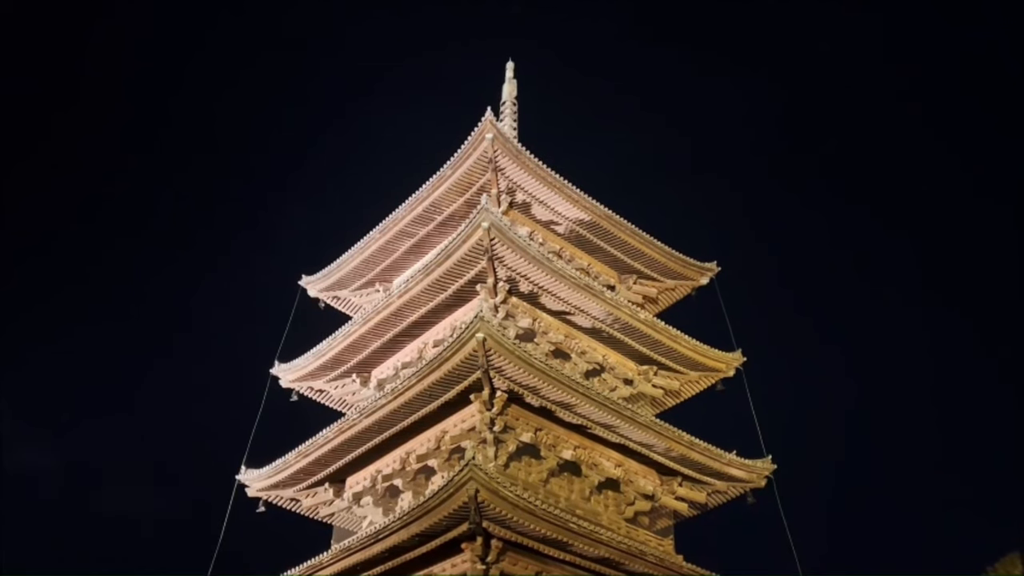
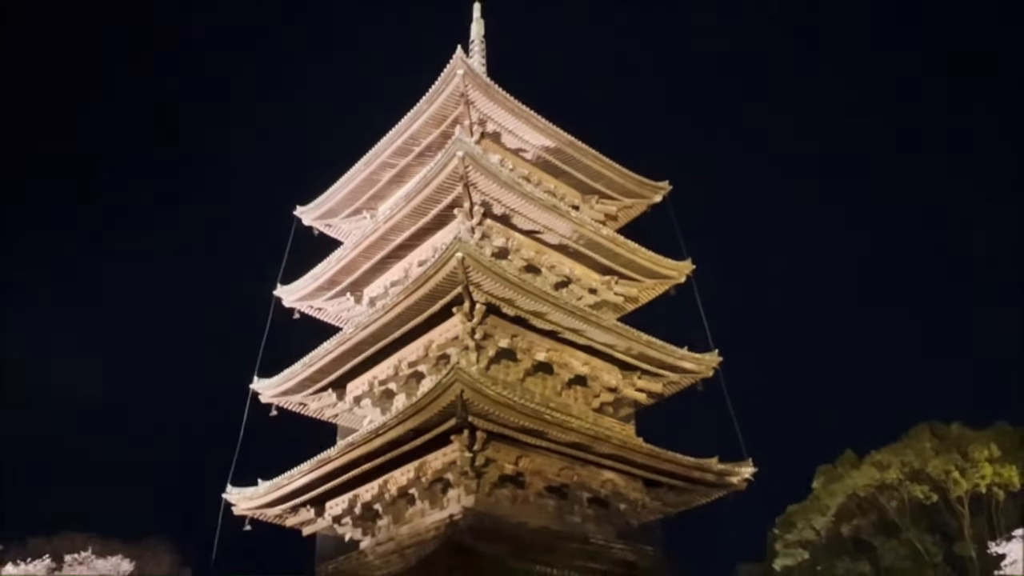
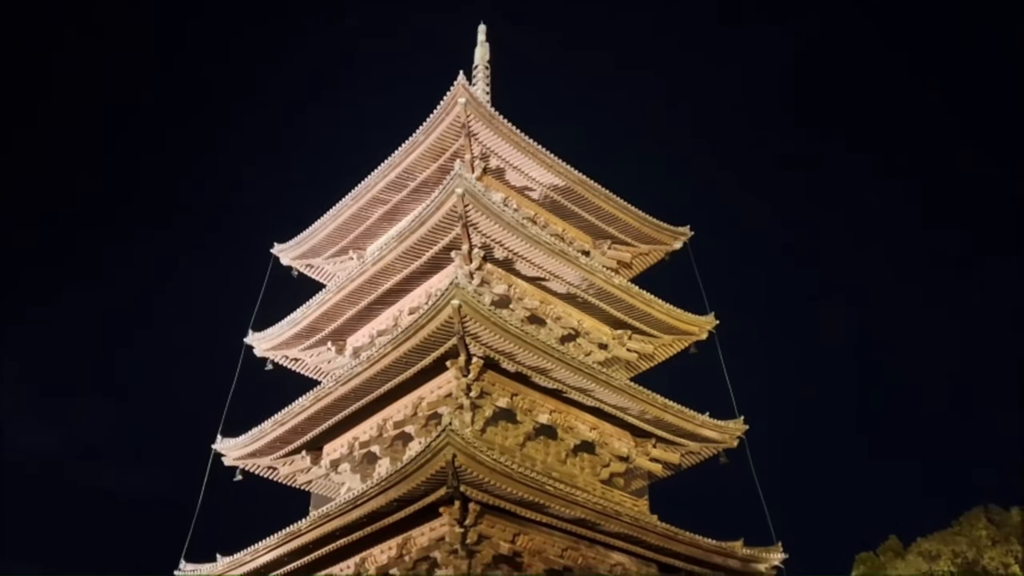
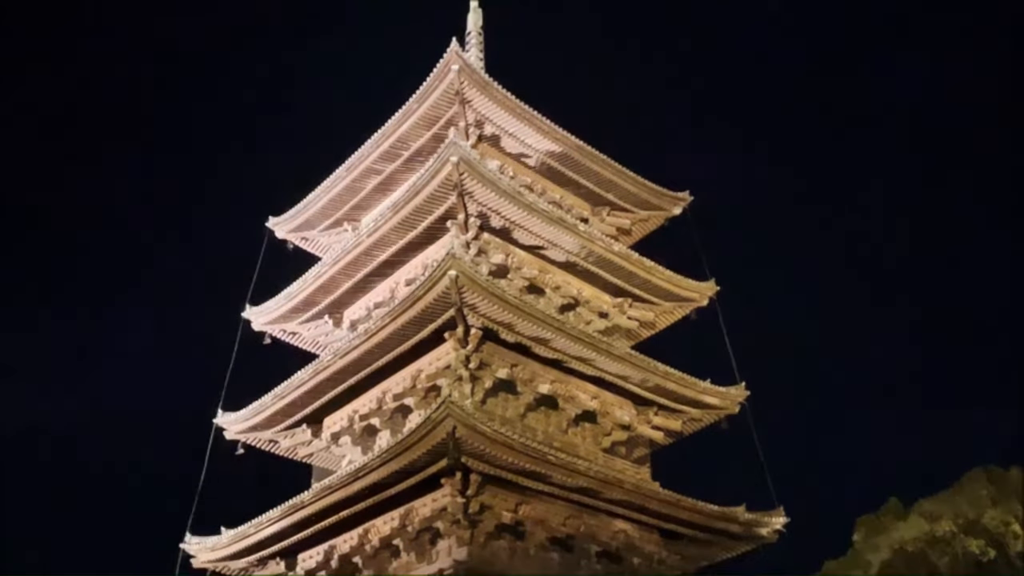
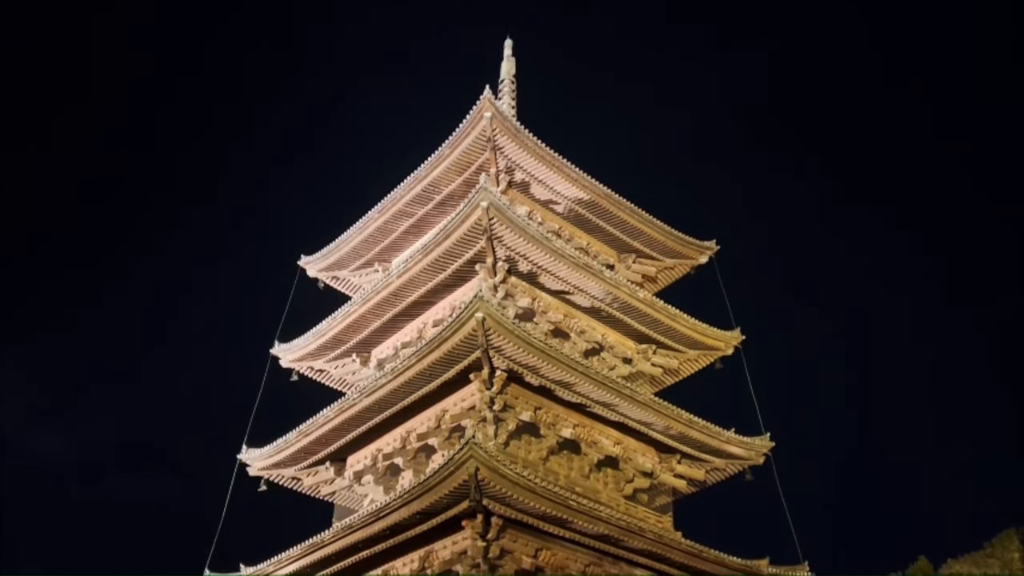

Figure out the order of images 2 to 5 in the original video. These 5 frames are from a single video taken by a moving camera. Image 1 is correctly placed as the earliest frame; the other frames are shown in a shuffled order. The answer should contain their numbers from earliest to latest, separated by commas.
5, 3, 4, 2
